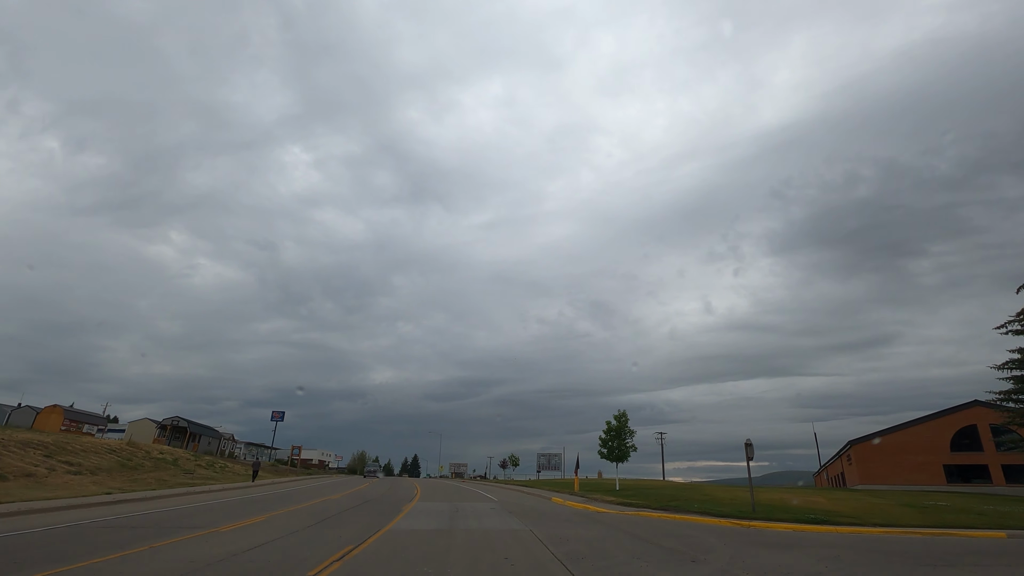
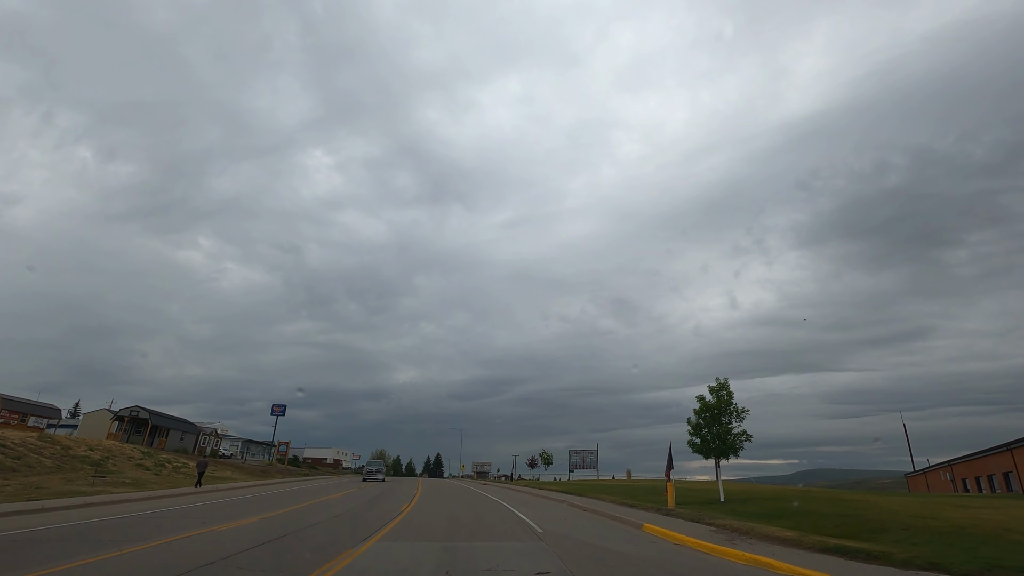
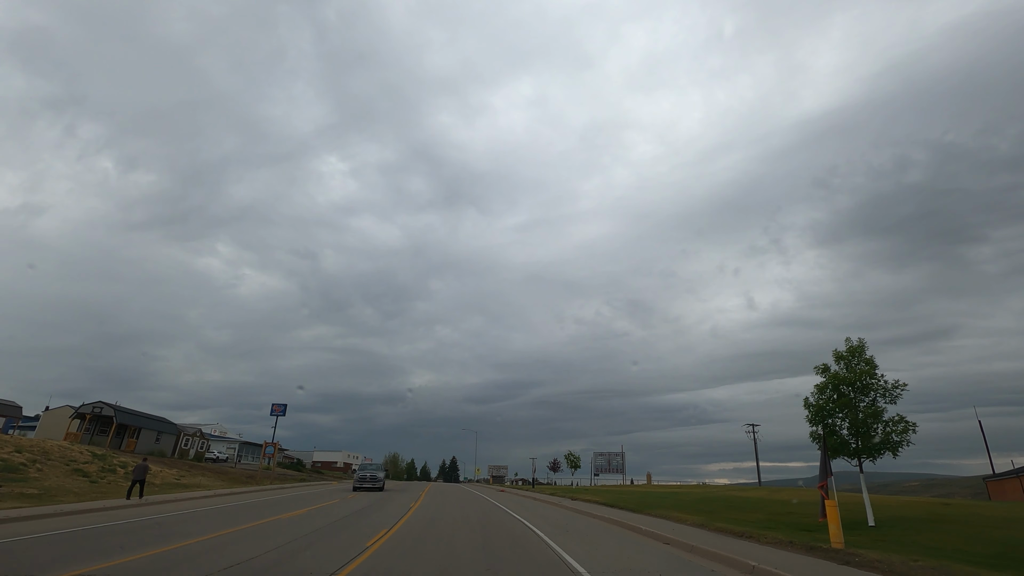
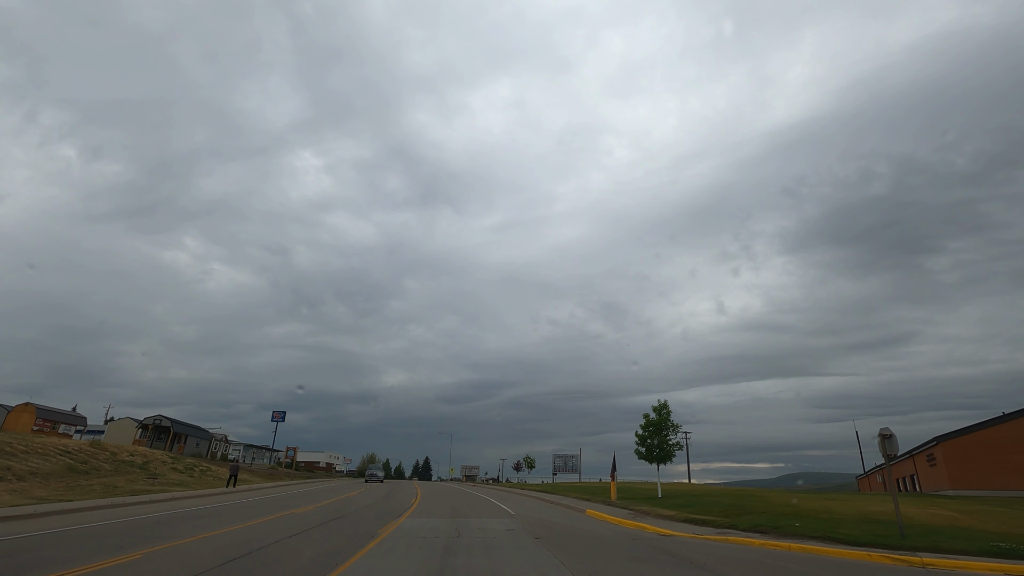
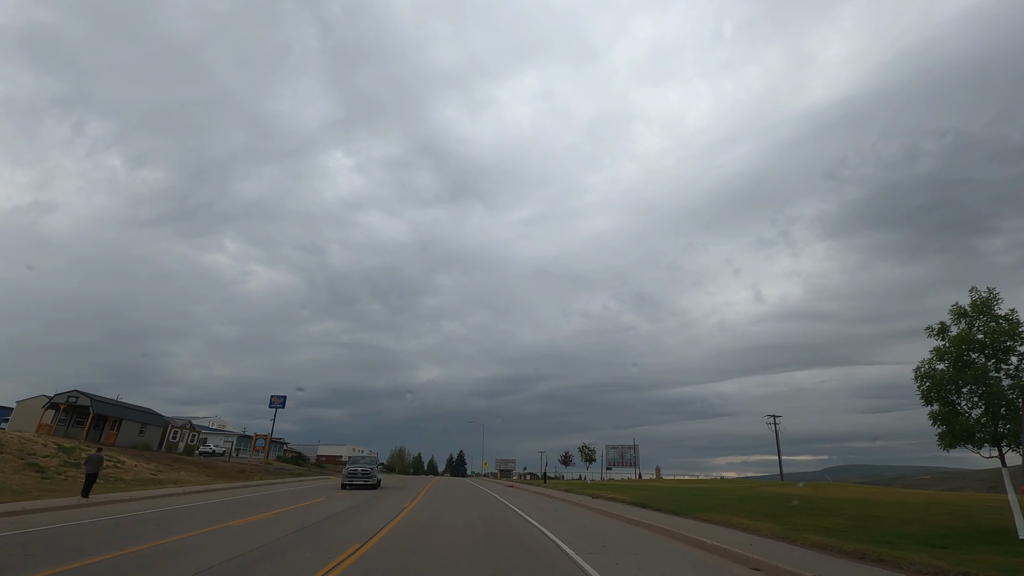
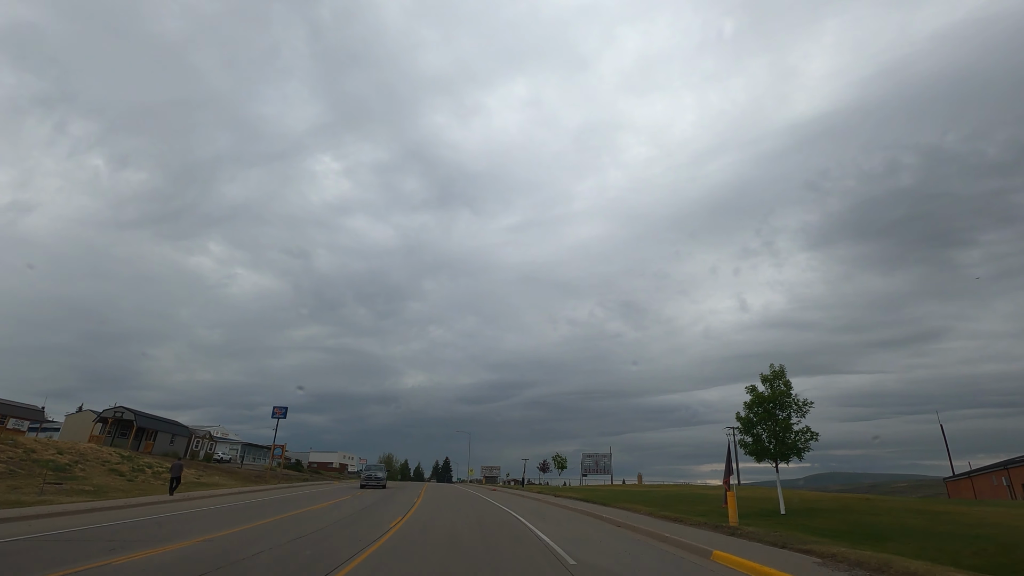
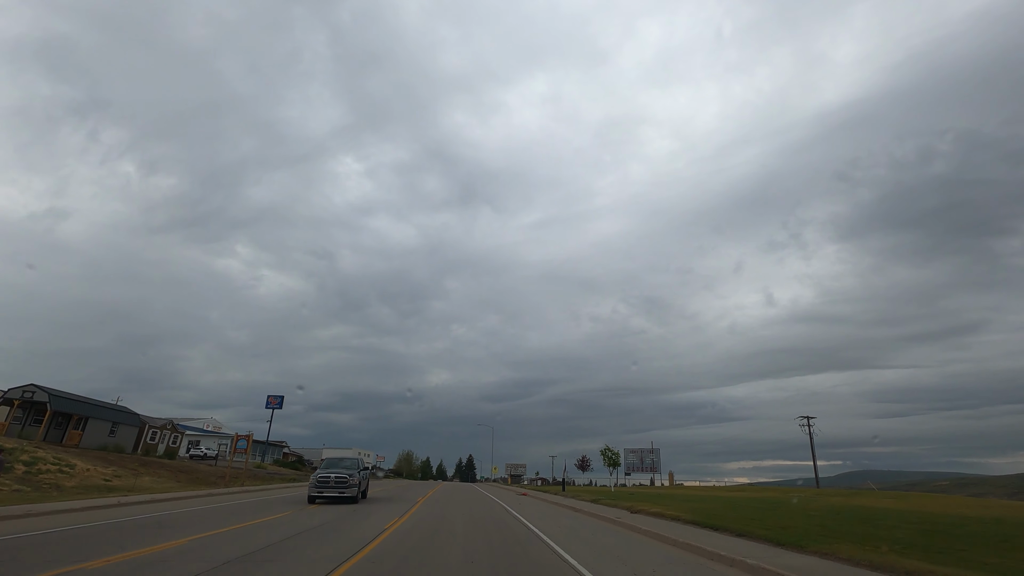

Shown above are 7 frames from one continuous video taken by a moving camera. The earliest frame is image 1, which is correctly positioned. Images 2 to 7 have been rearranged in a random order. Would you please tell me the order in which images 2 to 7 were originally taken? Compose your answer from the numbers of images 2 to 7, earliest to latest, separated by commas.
4, 2, 6, 3, 5, 7
